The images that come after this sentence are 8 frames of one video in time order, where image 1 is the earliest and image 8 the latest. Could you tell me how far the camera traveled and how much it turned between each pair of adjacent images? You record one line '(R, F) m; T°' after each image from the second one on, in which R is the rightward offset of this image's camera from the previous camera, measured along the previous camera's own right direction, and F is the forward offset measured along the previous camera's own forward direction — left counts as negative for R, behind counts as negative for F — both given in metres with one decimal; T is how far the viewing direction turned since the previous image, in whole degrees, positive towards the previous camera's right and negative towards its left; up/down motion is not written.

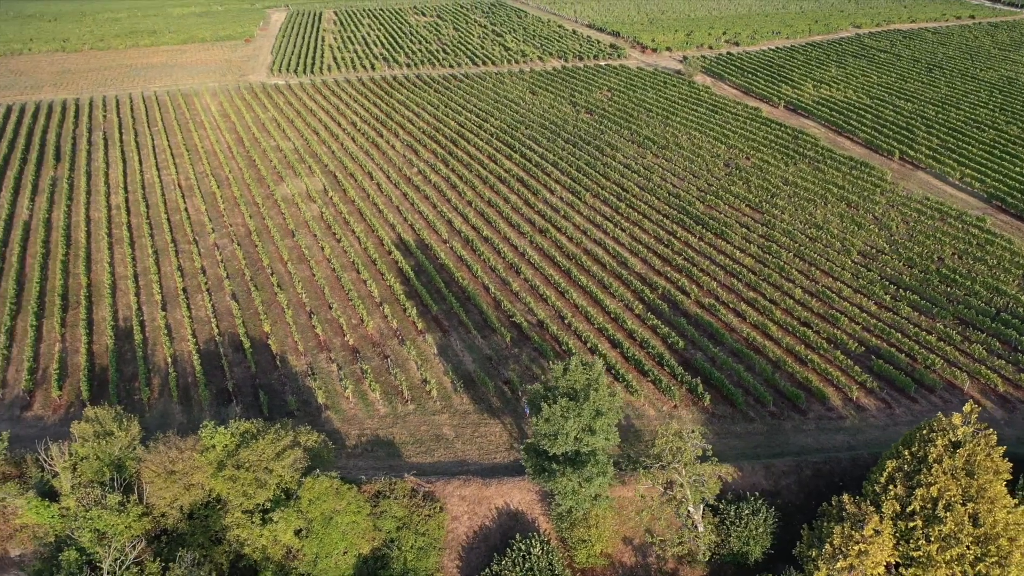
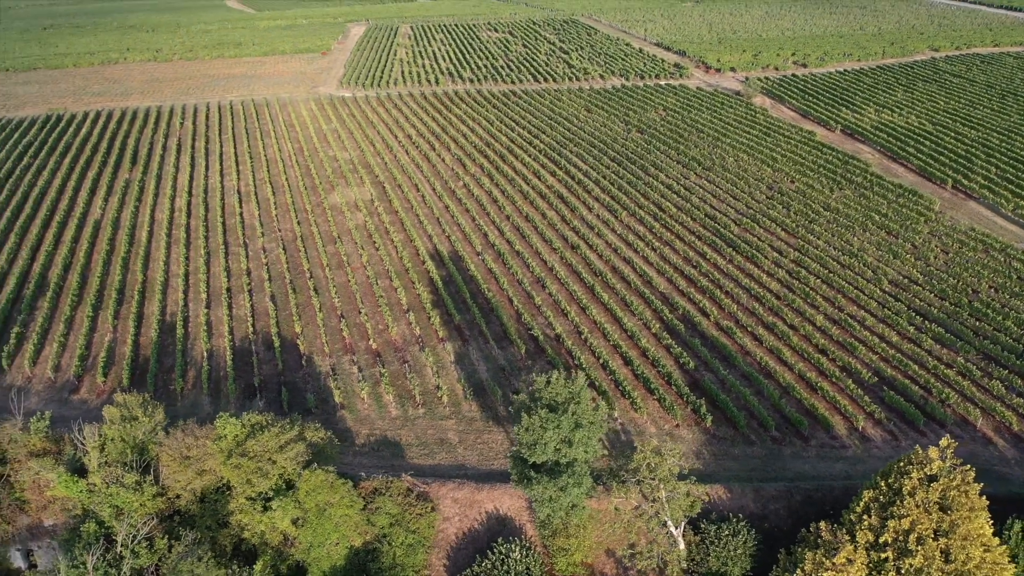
(+1.3, -0.4) m; -4°
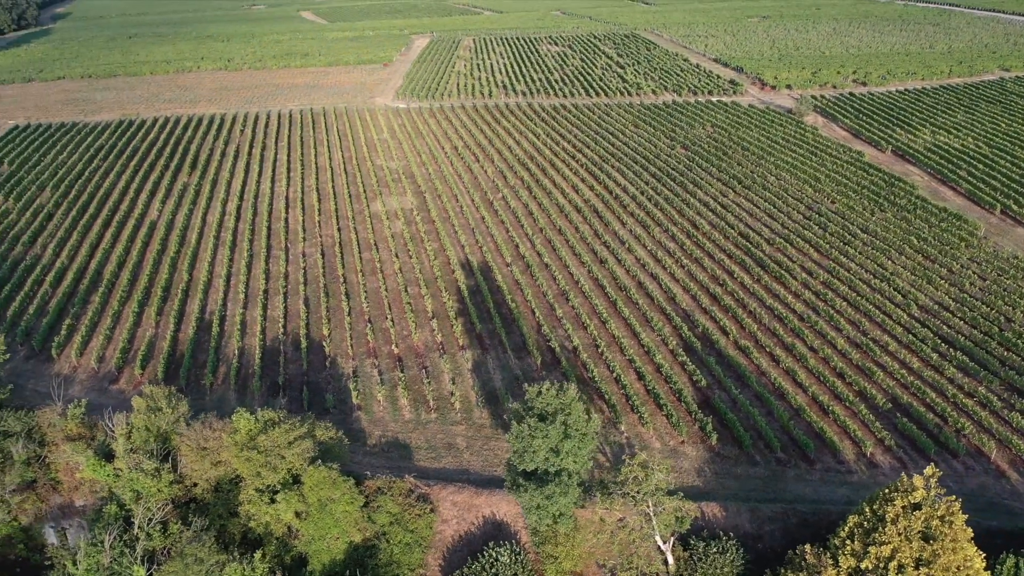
(+1.0, -0.4) m; -3°
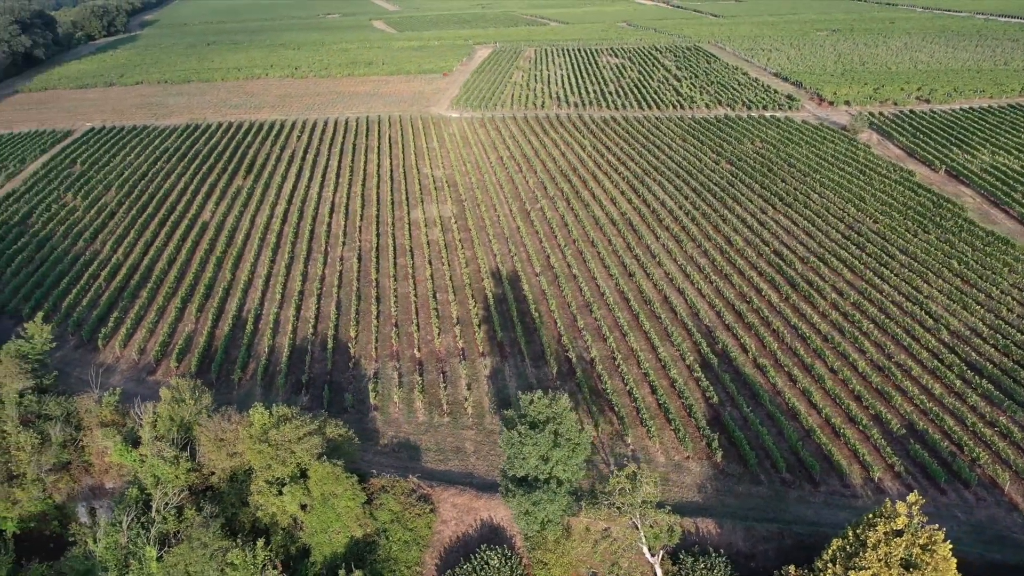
(+1.0, -0.3) m; -3°
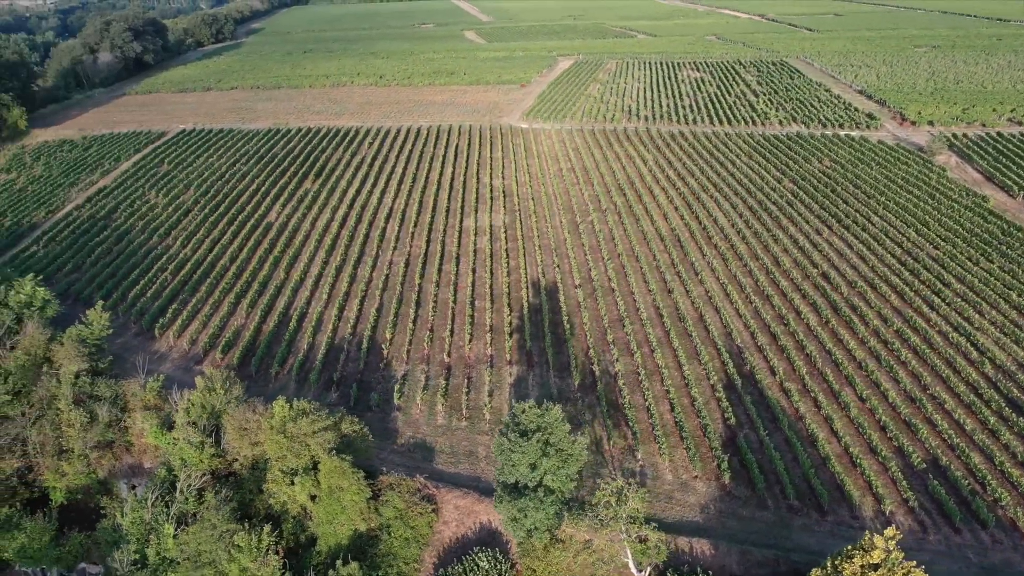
(+1.2, -0.4) m; -5°
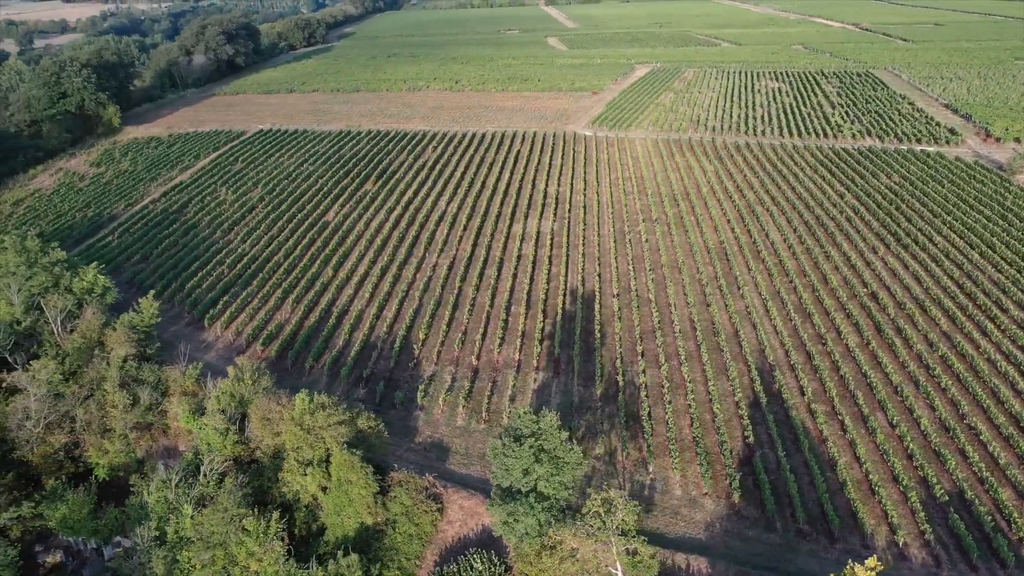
(+1.1, -0.2) m; -4°
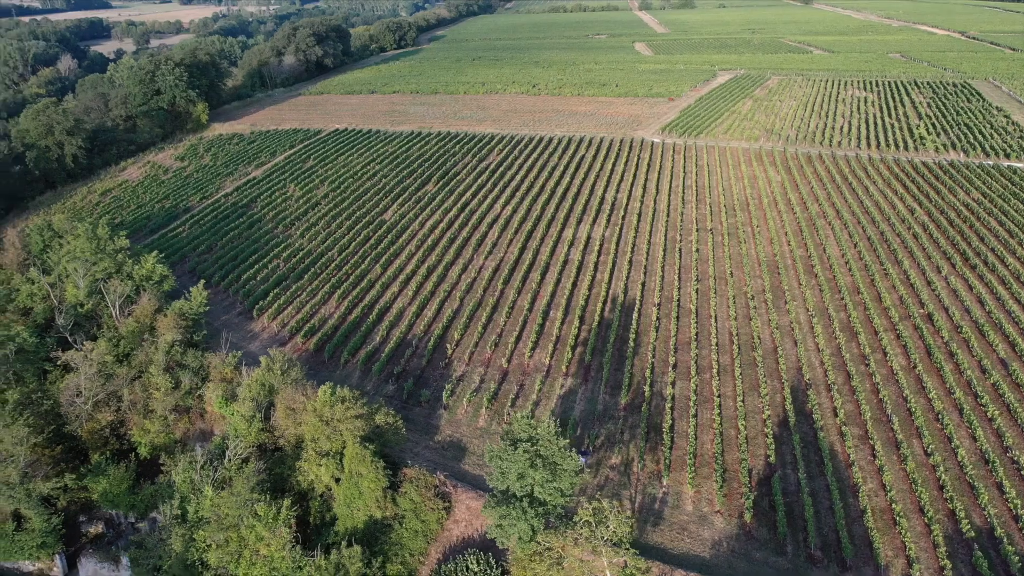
(+1.1, -0.1) m; -5°
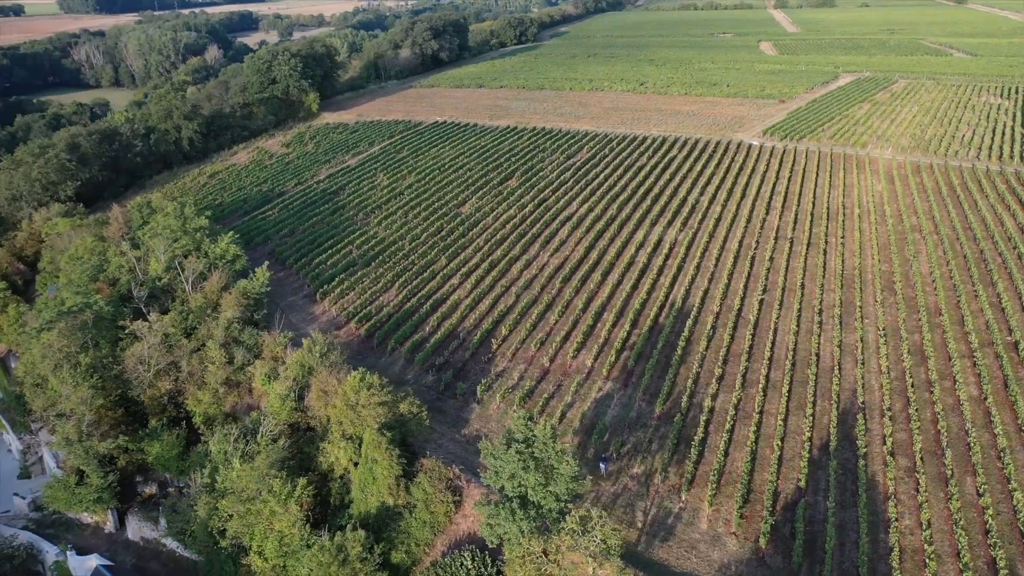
(+1.6, +0.1) m; -6°
